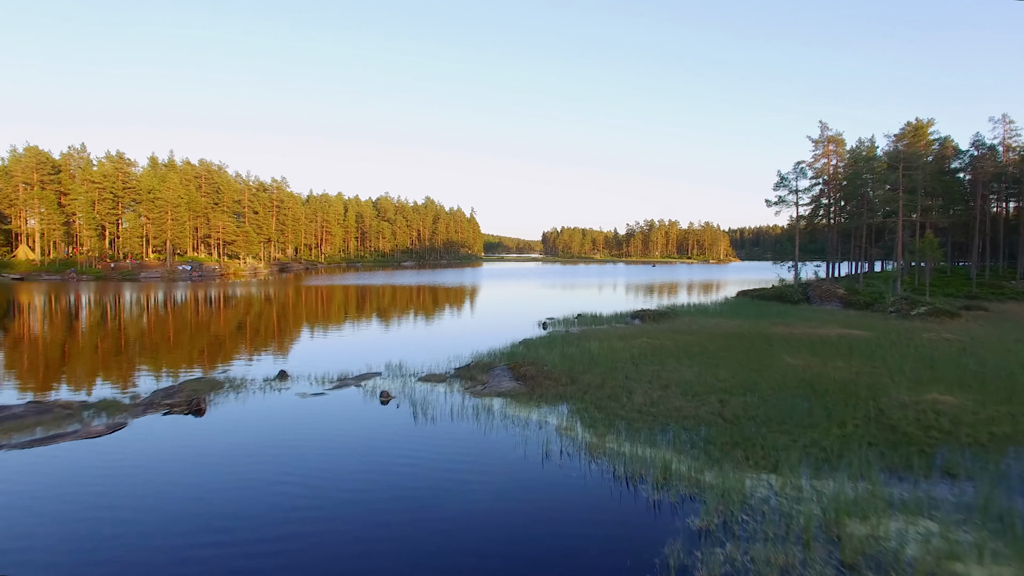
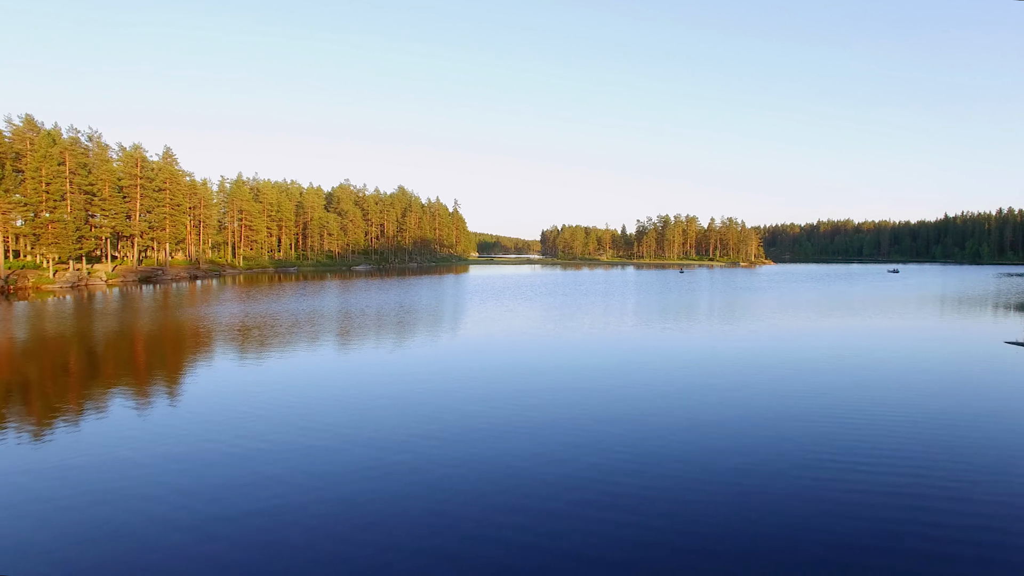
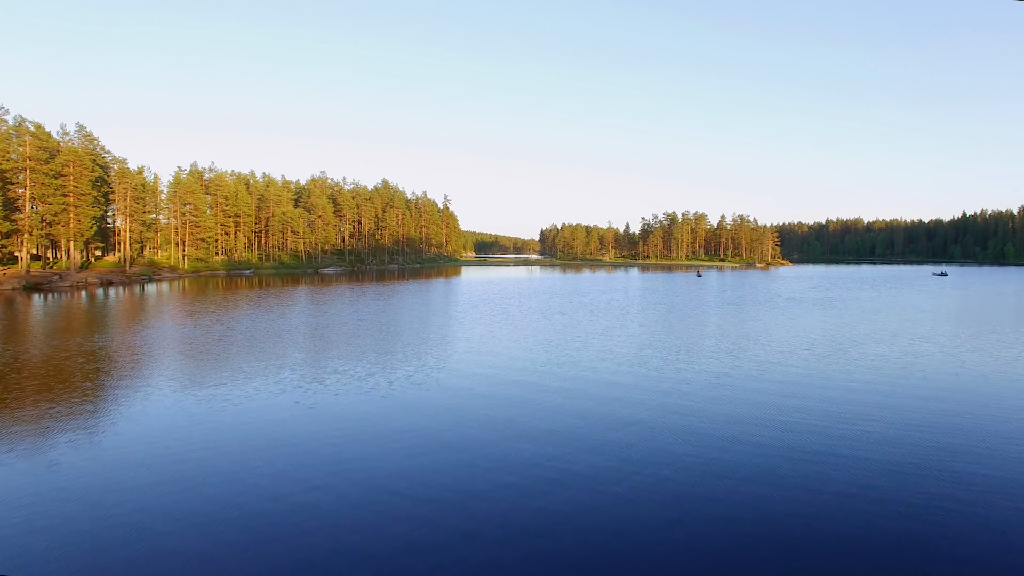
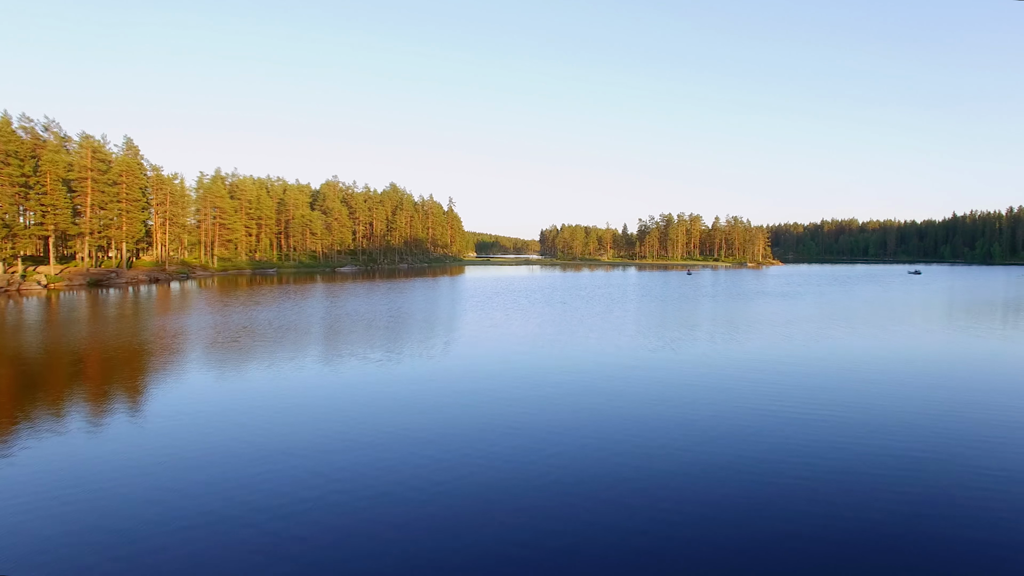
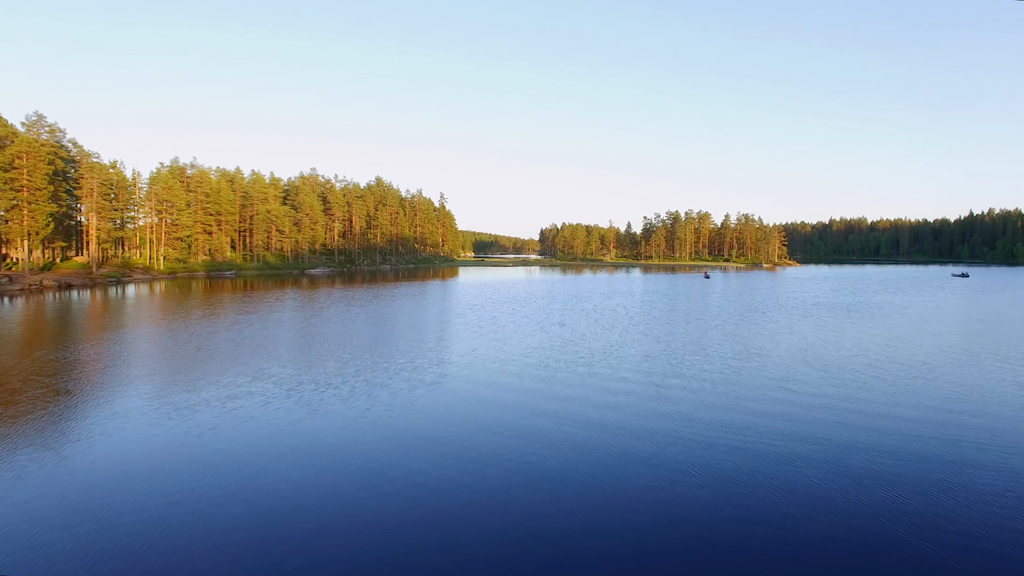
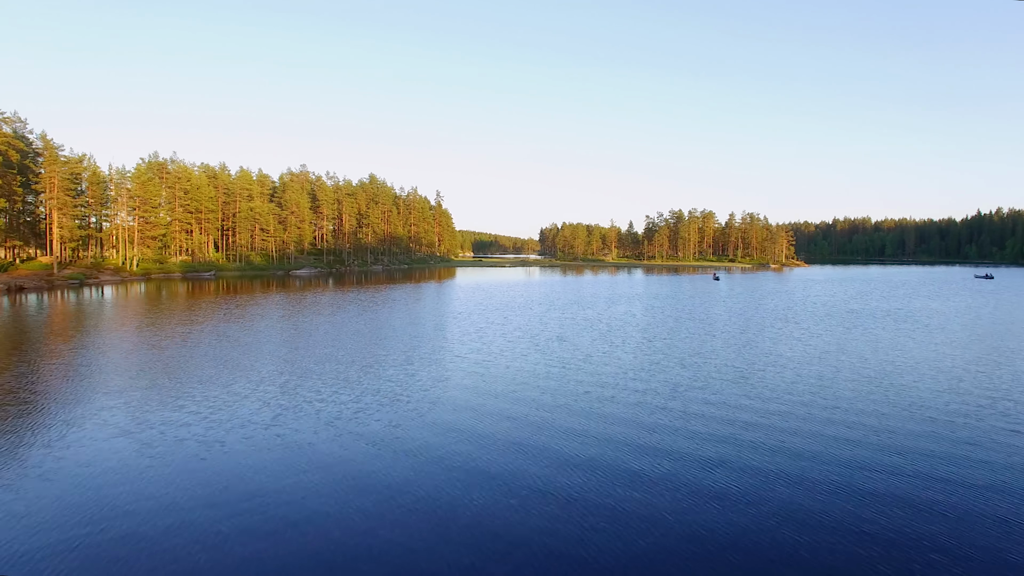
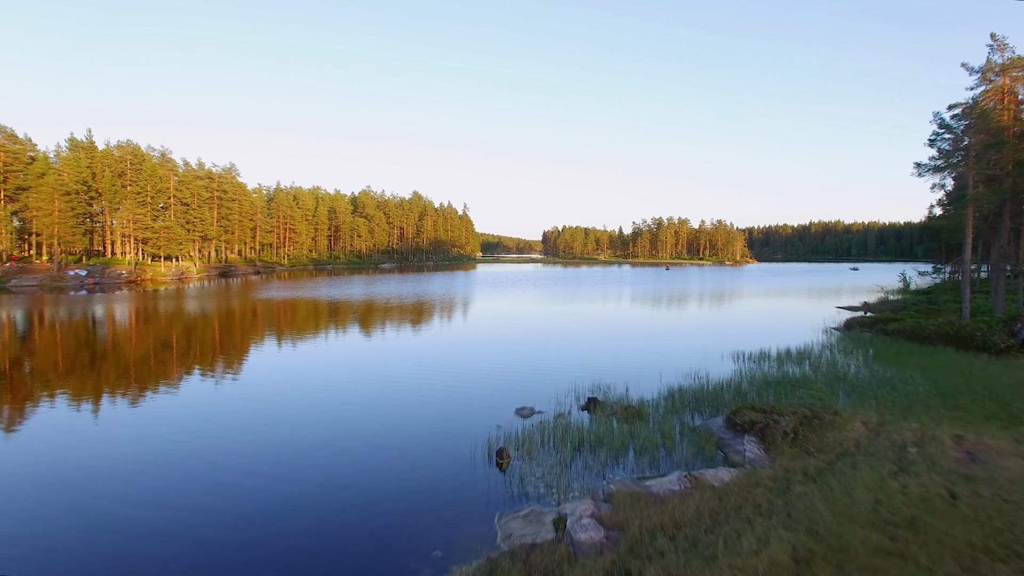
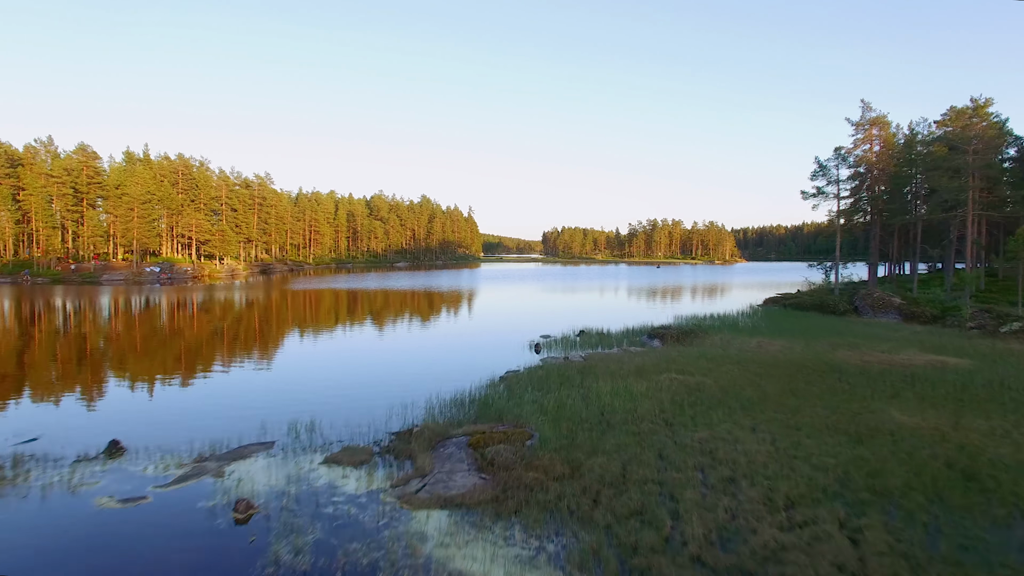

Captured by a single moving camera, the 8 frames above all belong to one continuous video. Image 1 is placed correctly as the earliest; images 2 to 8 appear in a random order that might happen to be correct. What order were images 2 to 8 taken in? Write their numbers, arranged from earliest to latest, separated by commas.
8, 7, 2, 4, 3, 5, 6
